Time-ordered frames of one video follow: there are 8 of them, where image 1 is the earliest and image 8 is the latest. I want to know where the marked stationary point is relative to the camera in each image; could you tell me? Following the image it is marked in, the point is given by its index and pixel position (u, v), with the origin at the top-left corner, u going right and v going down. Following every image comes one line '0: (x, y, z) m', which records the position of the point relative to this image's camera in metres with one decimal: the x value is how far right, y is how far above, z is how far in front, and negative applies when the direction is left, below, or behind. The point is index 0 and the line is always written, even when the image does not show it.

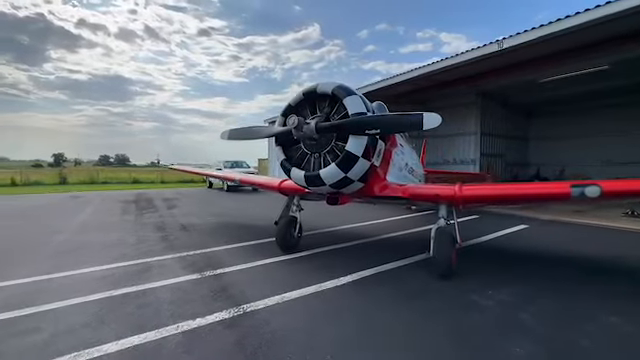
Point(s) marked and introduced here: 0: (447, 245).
0: (+1.2, -0.8, +2.9) m
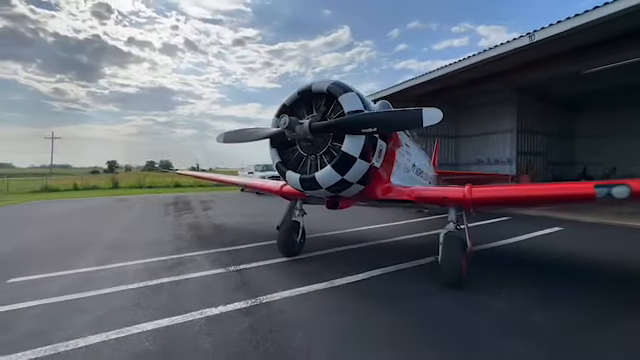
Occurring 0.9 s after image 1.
0: (+1.4, -0.8, +2.9) m
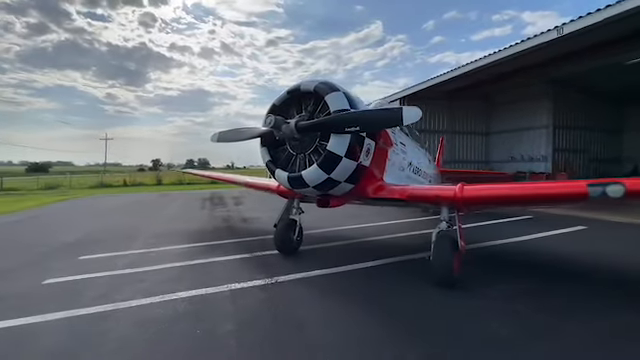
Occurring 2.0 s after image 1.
0: (+1.4, -0.8, +3.1) m
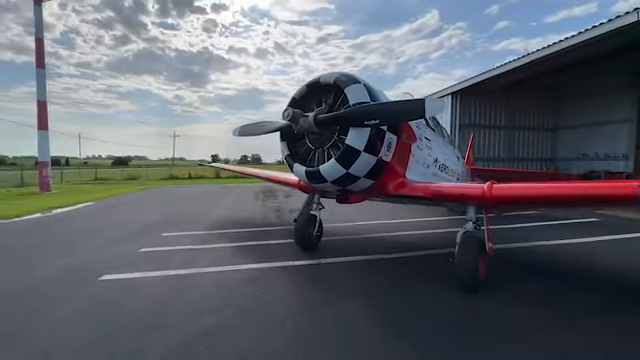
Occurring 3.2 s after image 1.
0: (+1.6, -0.7, +3.0) m
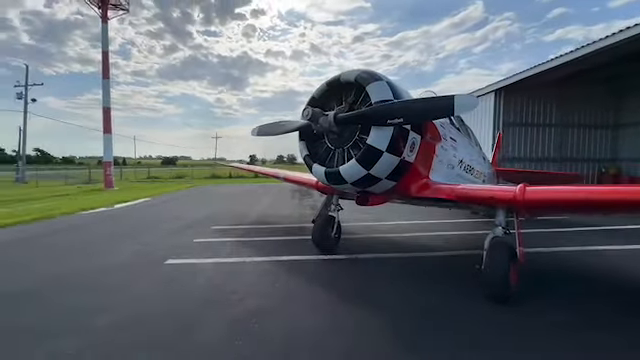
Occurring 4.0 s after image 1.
0: (+1.8, -0.8, +2.8) m
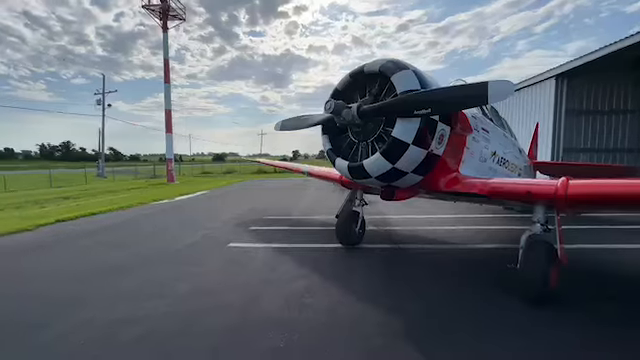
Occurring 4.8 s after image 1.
0: (+2.0, -0.7, +2.5) m
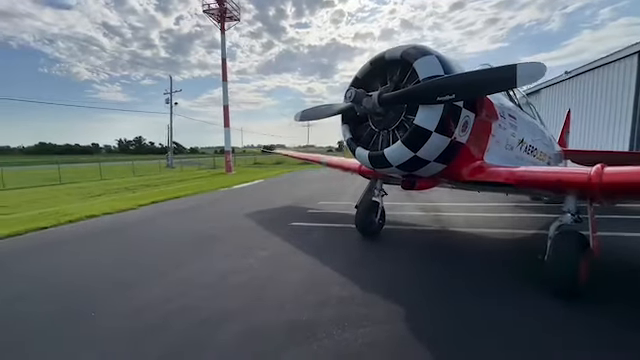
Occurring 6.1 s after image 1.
0: (+2.1, -0.6, +2.4) m
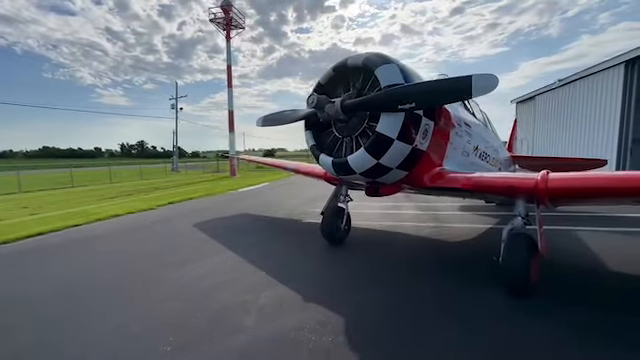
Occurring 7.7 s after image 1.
0: (+1.7, -0.7, +2.4) m
